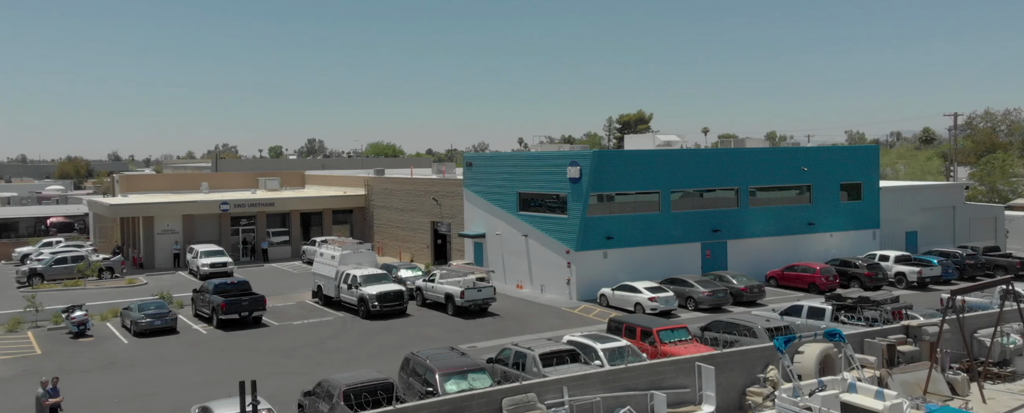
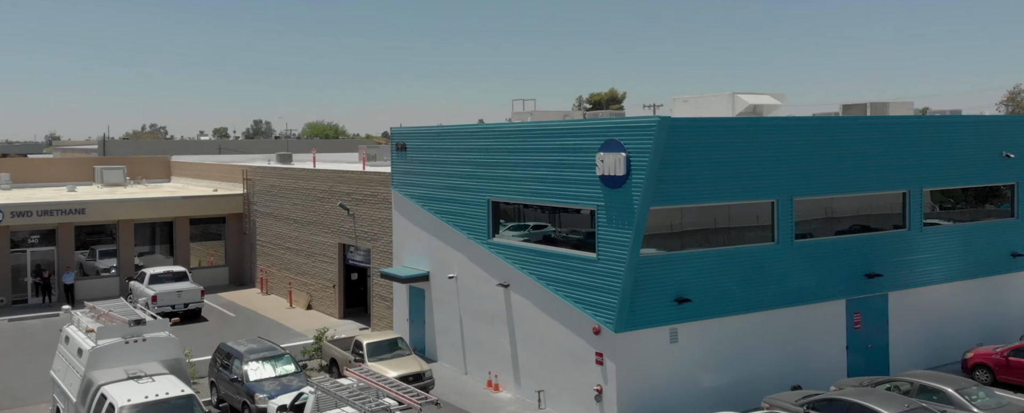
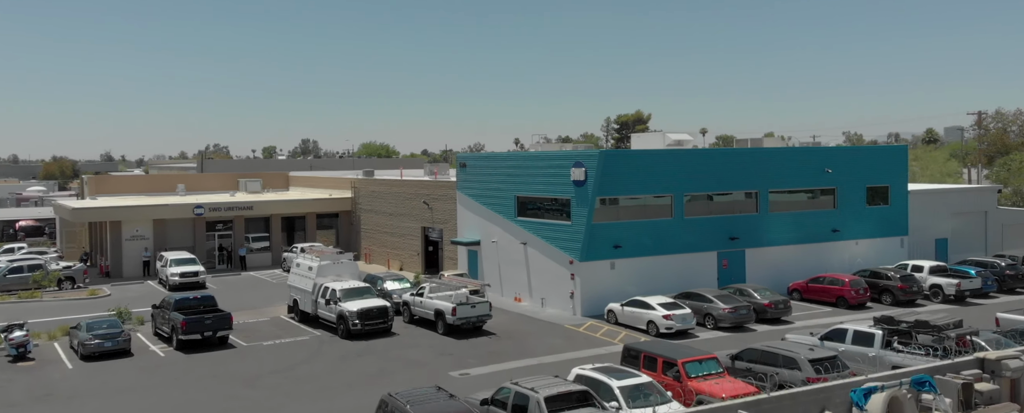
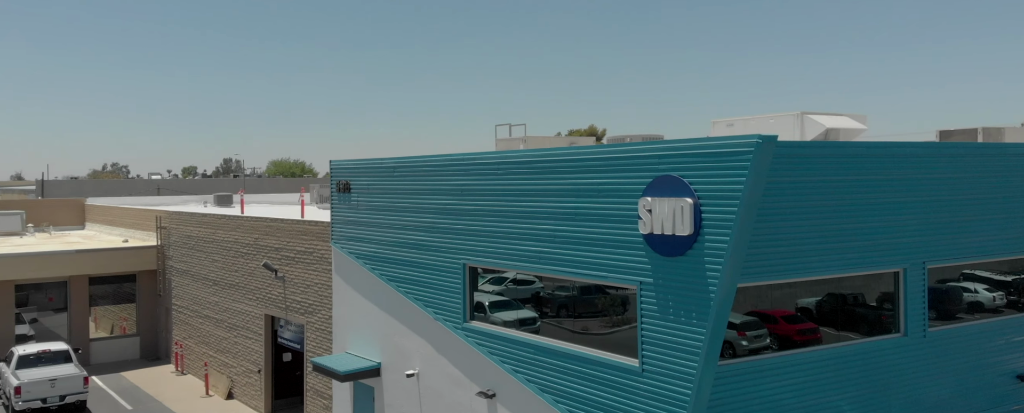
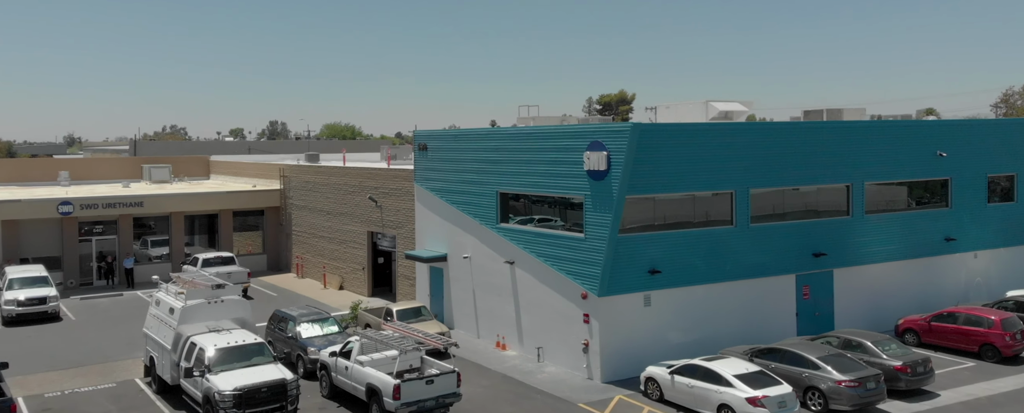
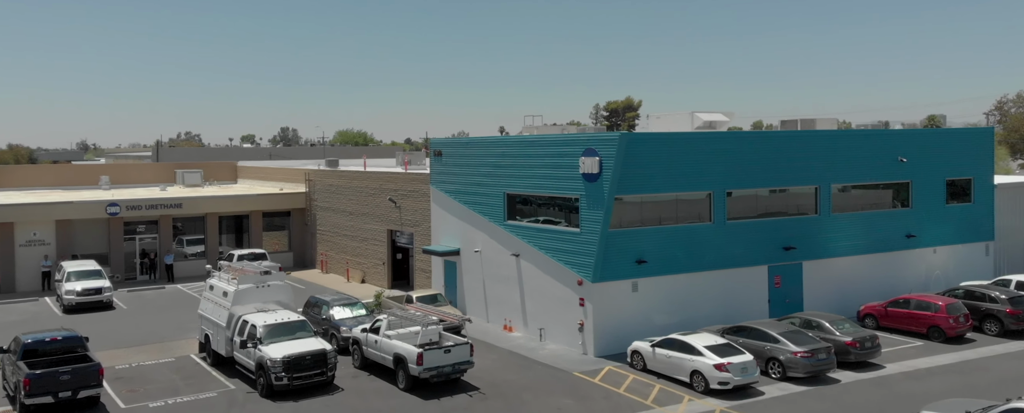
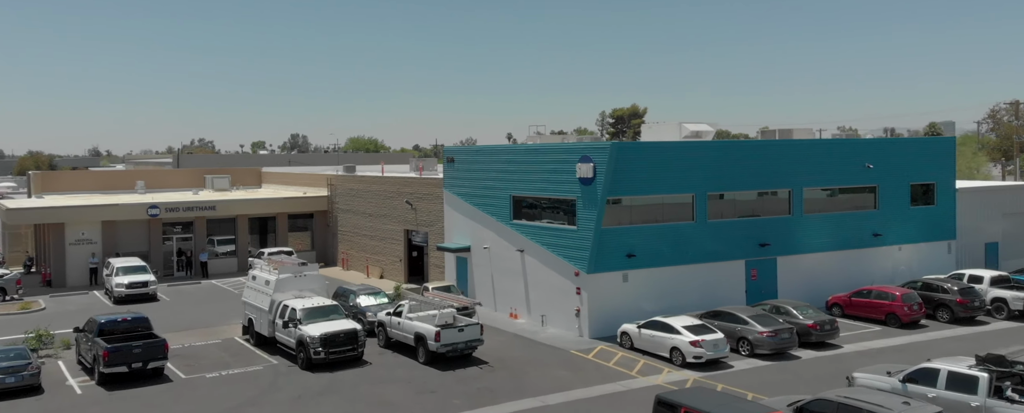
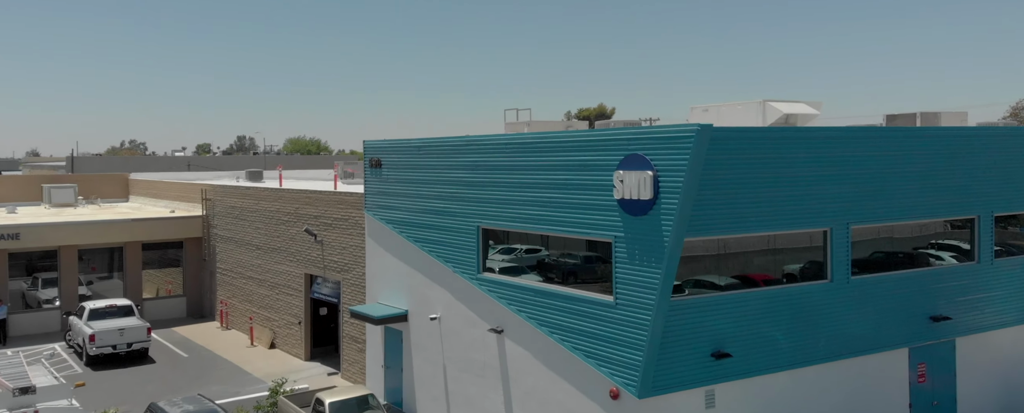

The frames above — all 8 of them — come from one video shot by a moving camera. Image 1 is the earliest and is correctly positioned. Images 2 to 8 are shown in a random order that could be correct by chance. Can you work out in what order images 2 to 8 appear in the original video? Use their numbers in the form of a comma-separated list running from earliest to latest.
3, 7, 6, 5, 2, 8, 4
